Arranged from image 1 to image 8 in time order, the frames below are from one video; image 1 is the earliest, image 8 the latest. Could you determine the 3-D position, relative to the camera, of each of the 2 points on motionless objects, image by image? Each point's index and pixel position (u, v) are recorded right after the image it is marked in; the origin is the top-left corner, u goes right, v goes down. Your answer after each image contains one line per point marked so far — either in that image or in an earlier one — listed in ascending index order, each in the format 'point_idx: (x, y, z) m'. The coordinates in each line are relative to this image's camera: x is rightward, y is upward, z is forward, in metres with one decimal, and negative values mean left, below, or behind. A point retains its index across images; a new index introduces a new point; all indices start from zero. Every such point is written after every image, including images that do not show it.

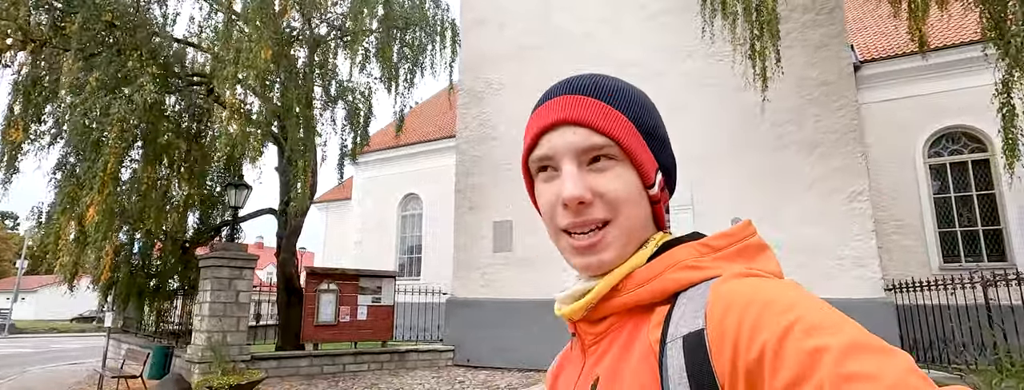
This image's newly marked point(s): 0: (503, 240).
0: (-0.2, -0.8, +9.7) m
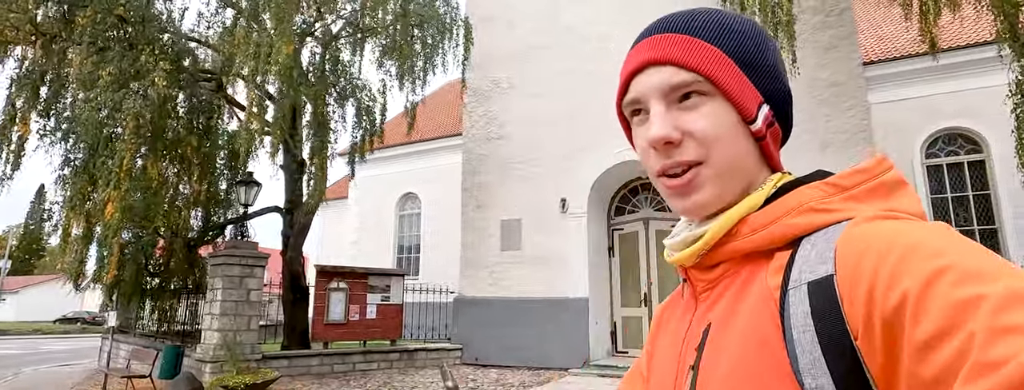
0: (0.0, -0.7, +9.7) m
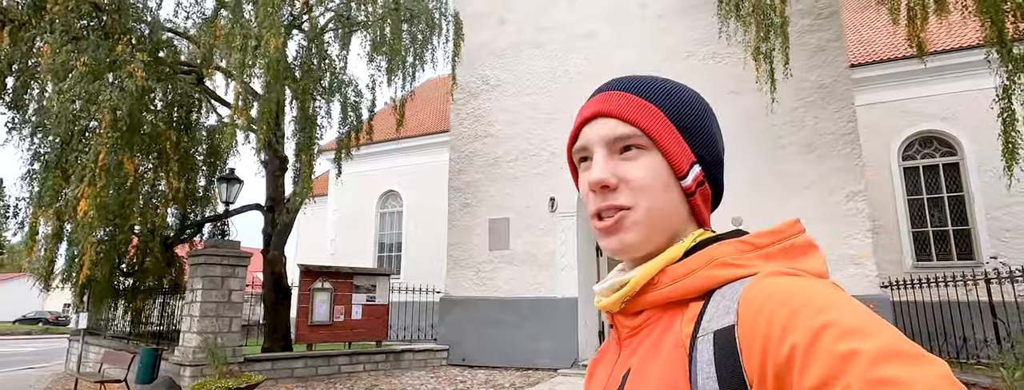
0: (-0.2, -0.7, +9.6) m
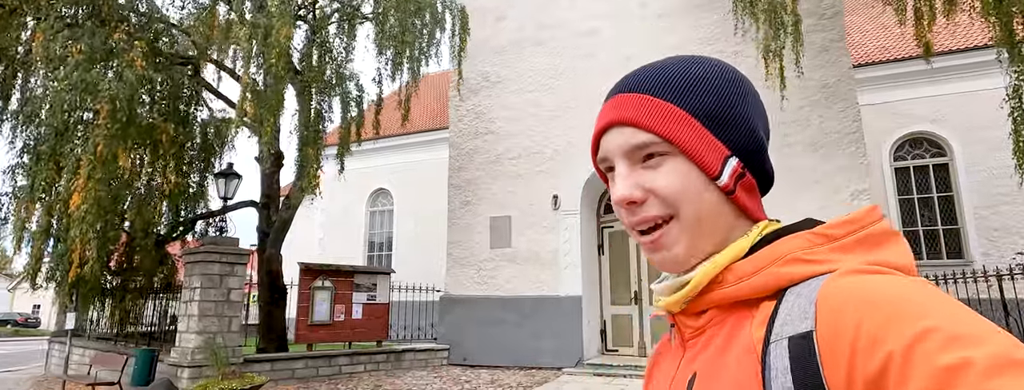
0: (-0.2, -0.7, +9.5) m
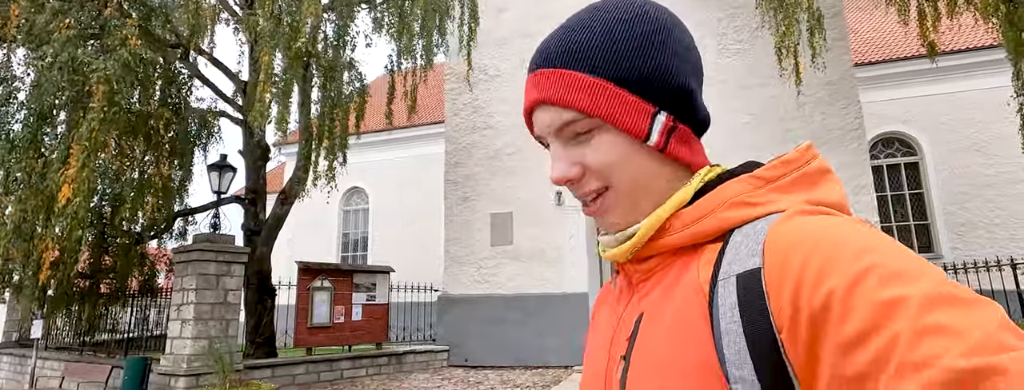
0: (-0.2, -0.6, +9.2) m
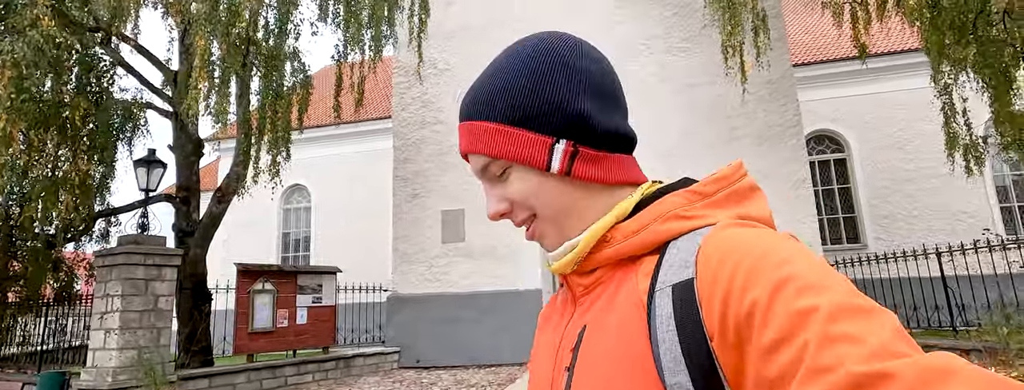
0: (-0.9, -0.6, +9.0) m
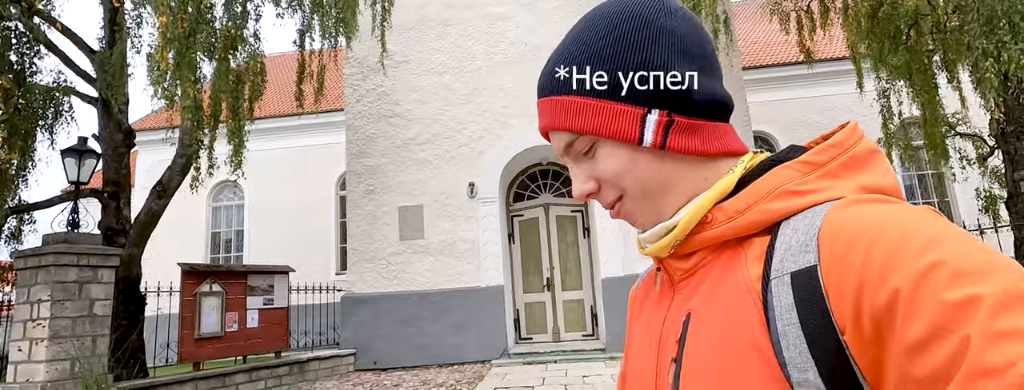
0: (-1.6, -0.5, +8.7) m
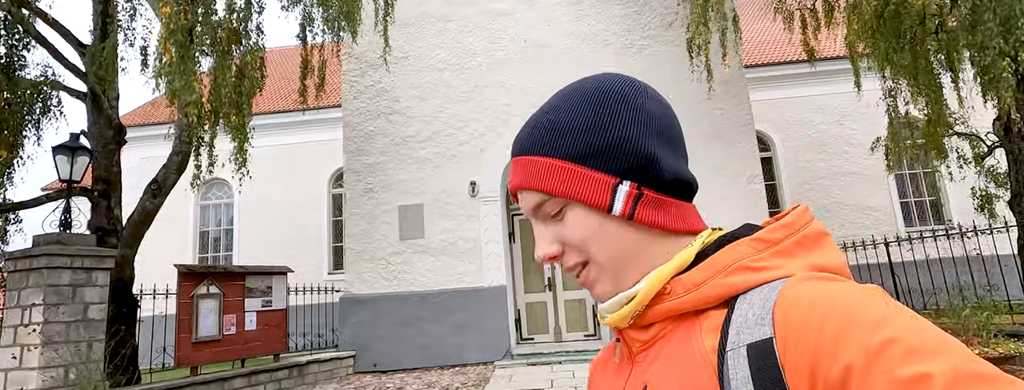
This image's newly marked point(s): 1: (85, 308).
0: (-1.5, -0.5, +8.6) m
1: (-4.0, -1.1, +5.4) m
